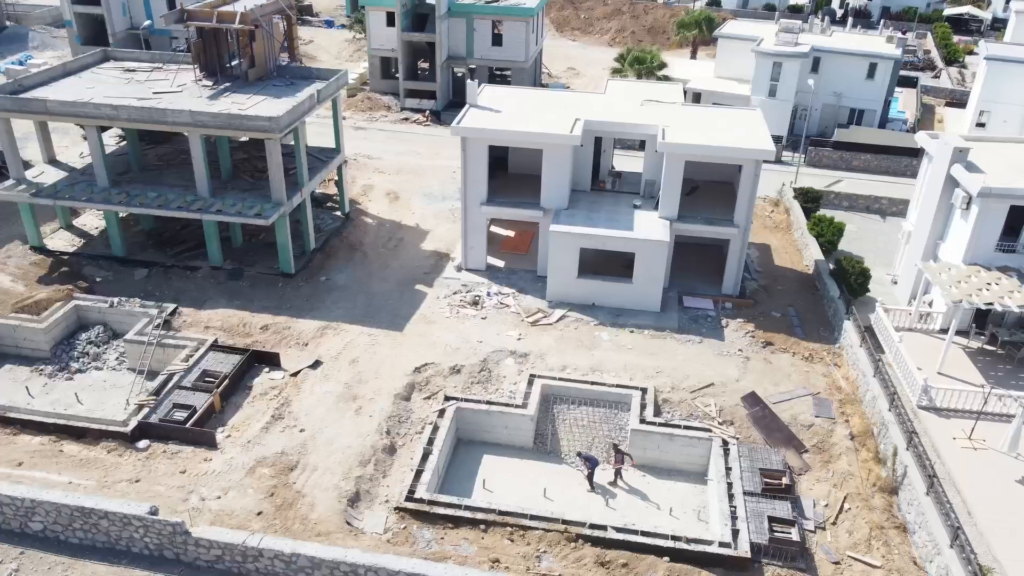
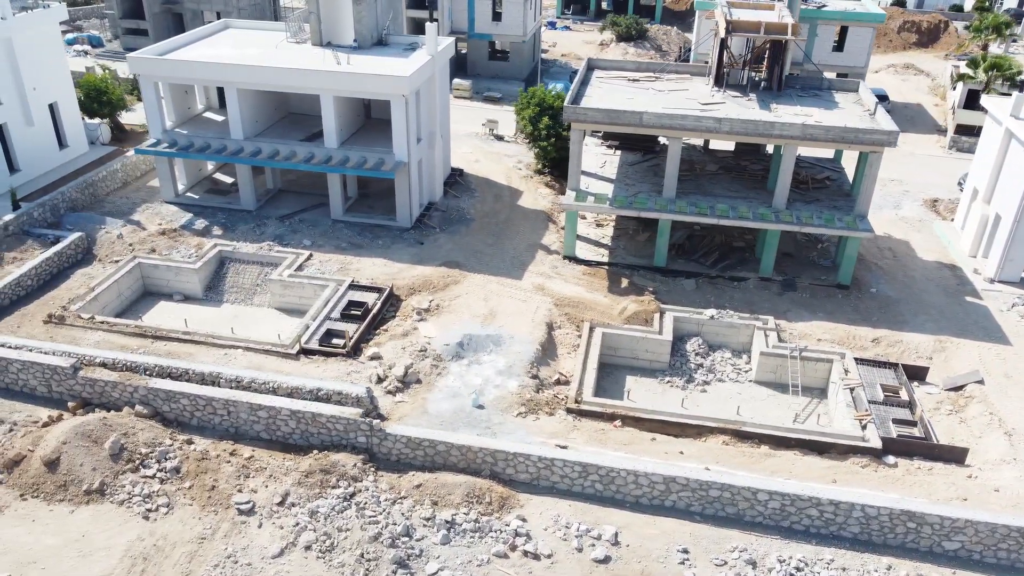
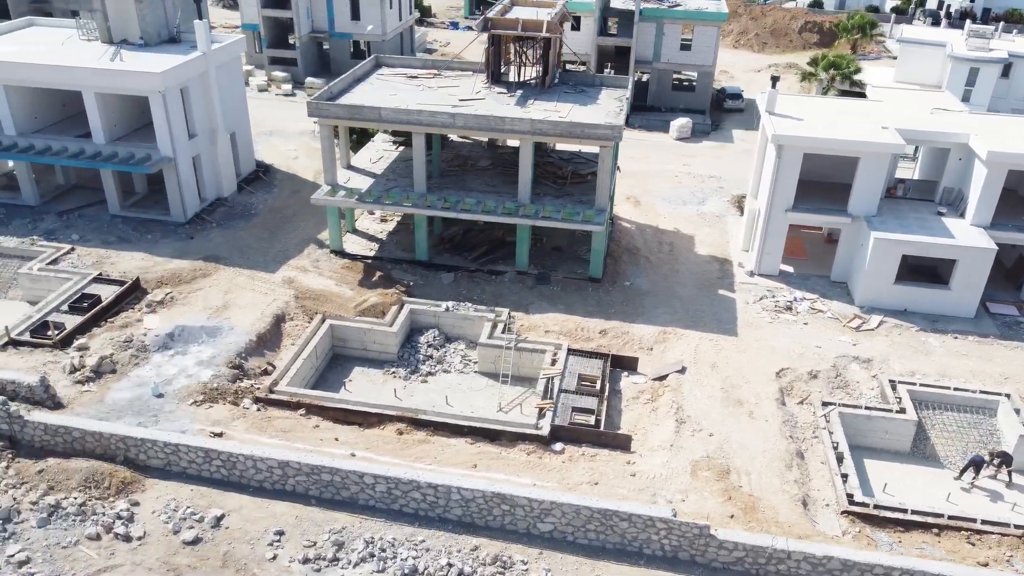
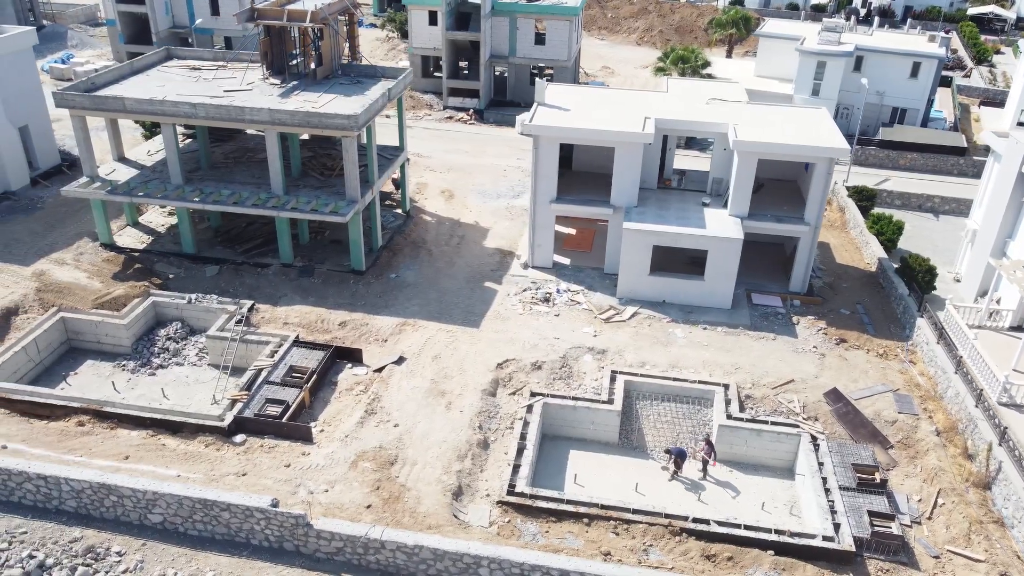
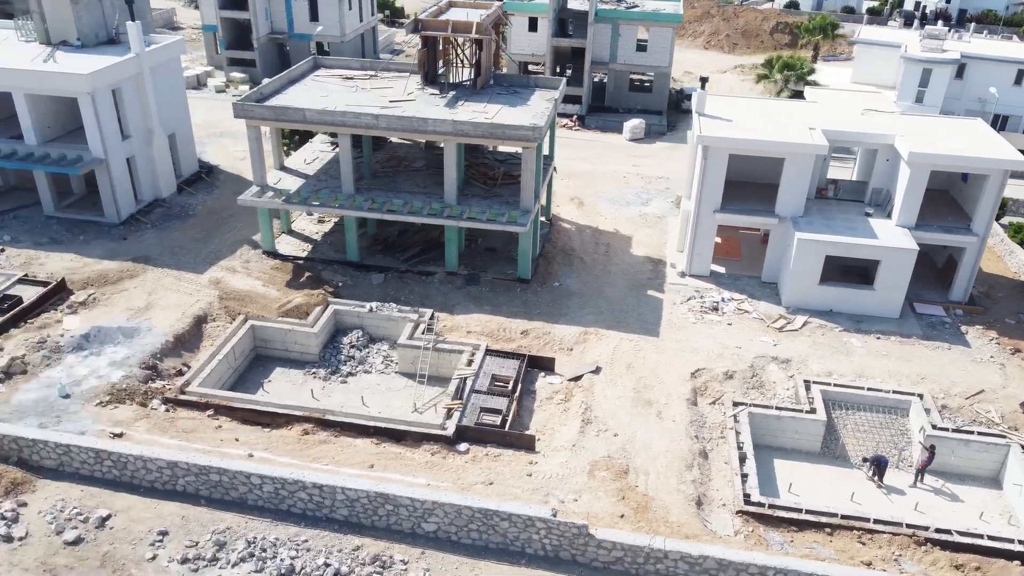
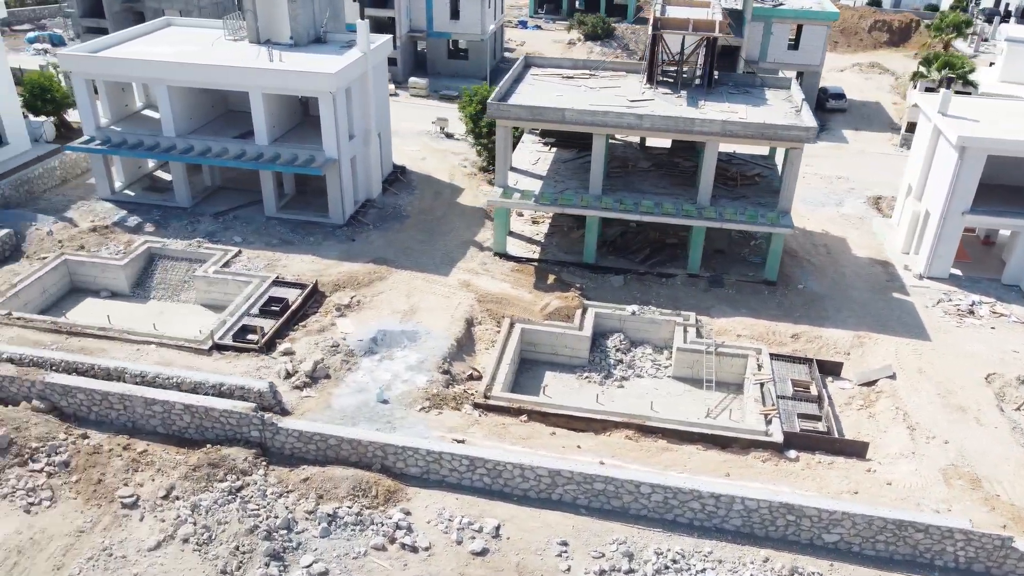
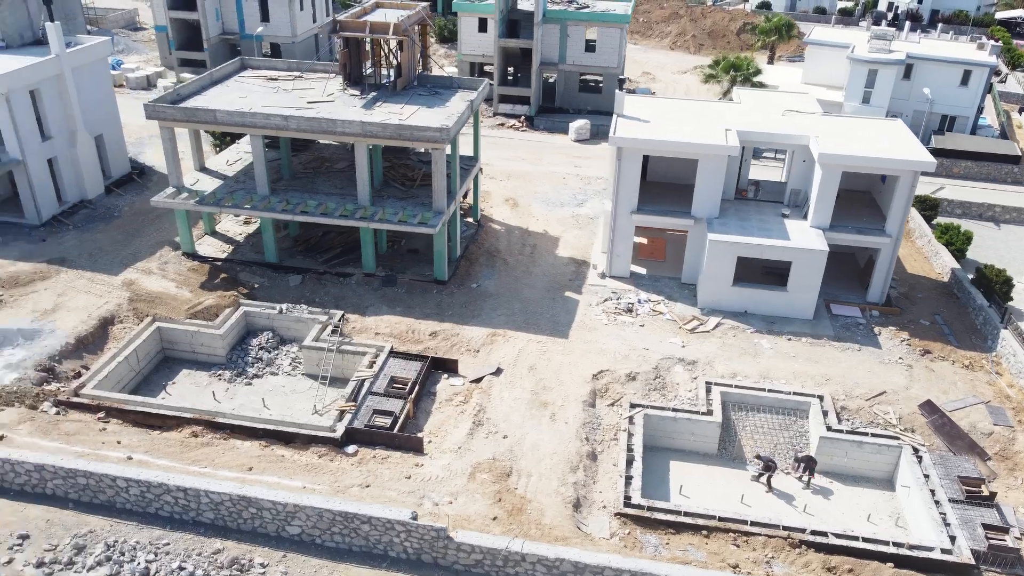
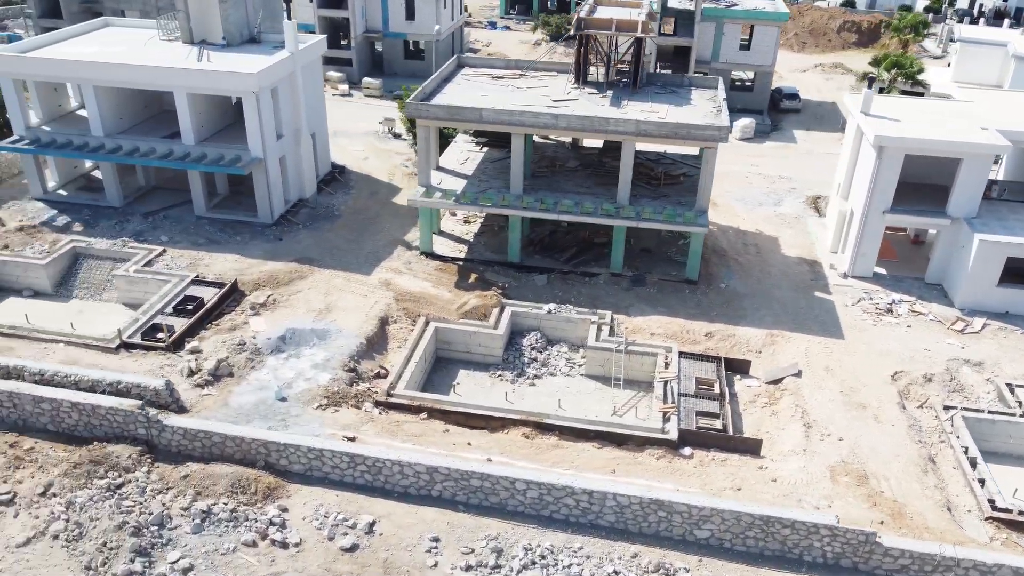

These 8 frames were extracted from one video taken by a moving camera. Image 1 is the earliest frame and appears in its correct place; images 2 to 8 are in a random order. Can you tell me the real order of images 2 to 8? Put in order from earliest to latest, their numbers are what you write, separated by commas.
4, 7, 5, 3, 8, 6, 2
